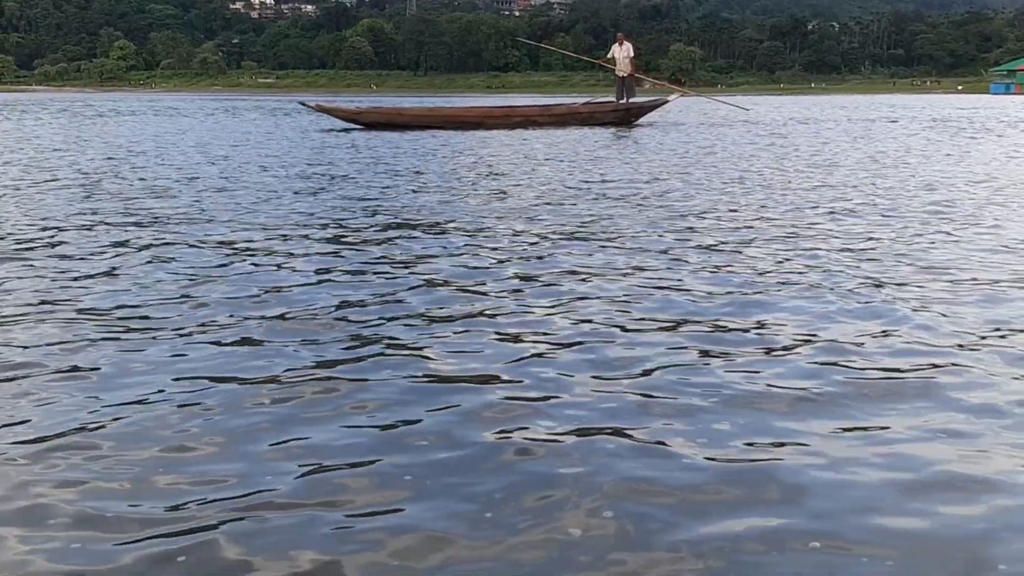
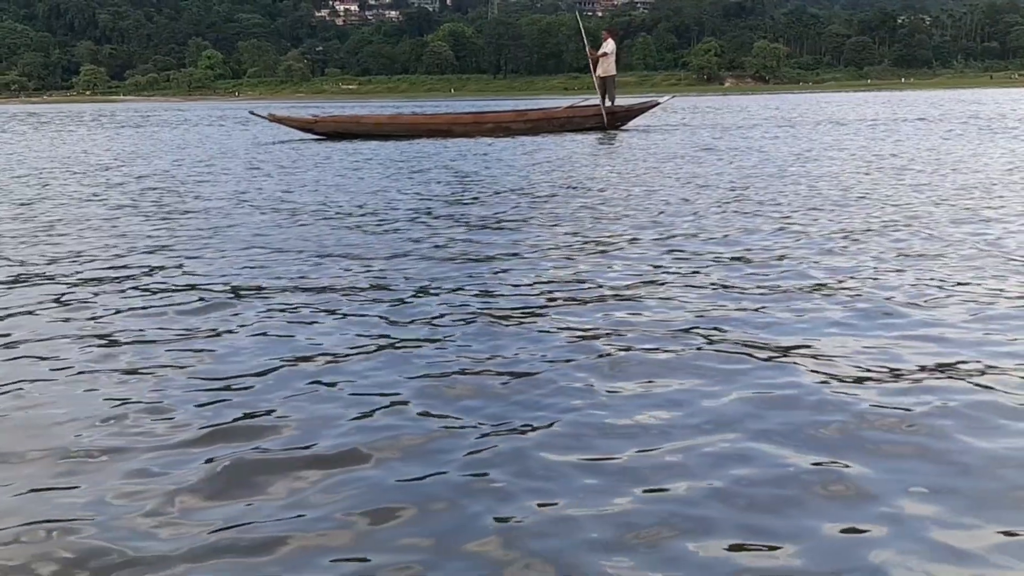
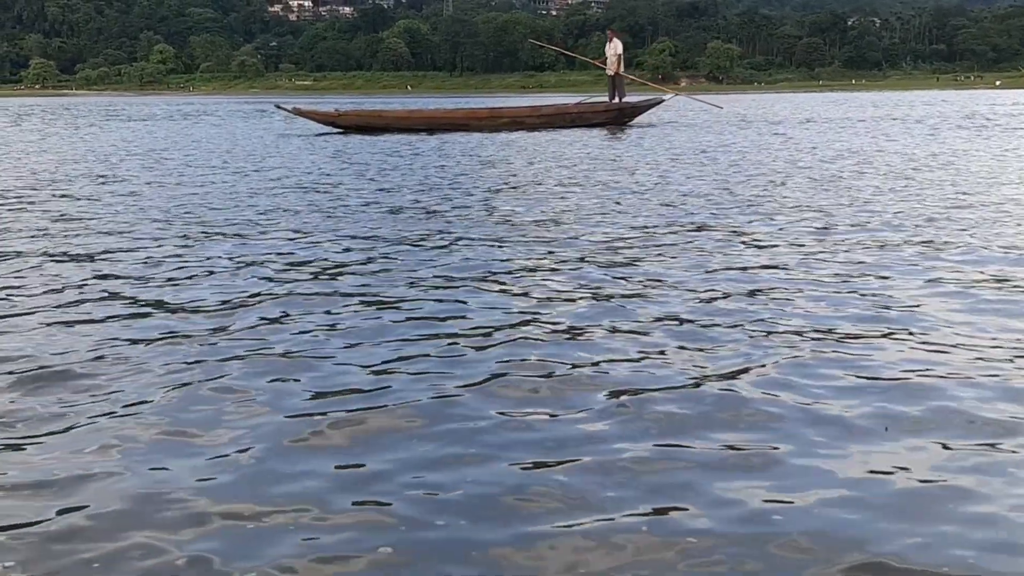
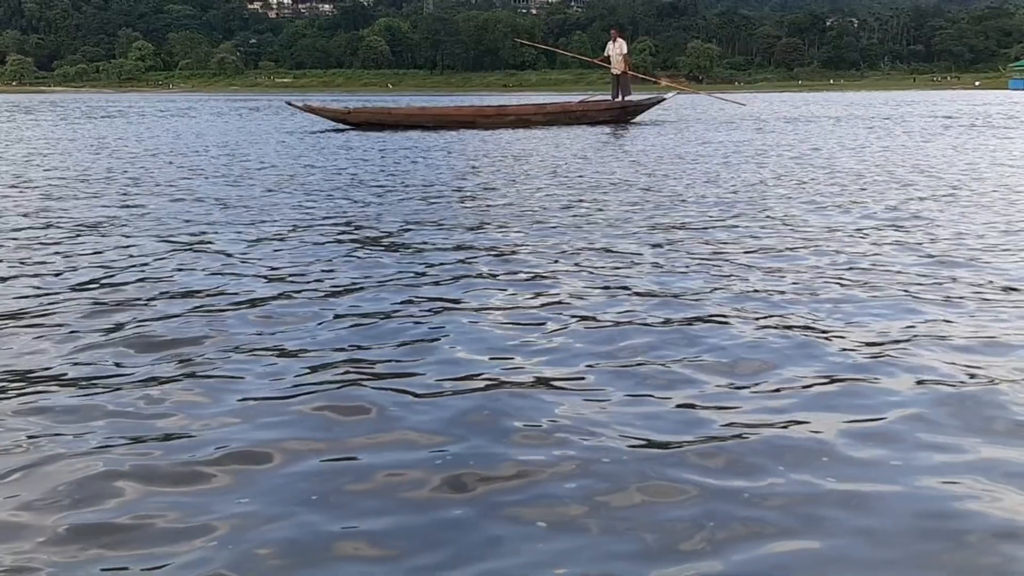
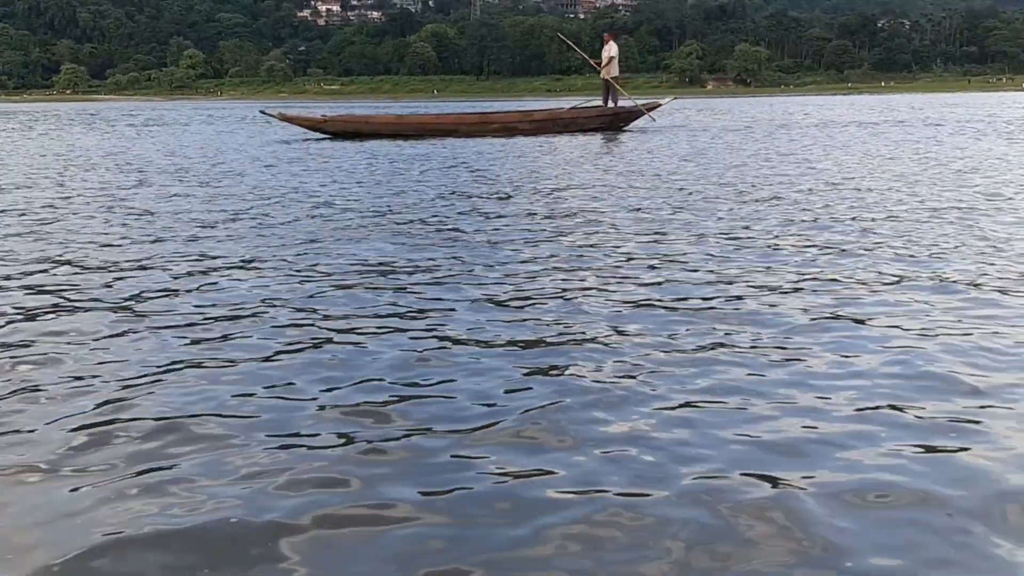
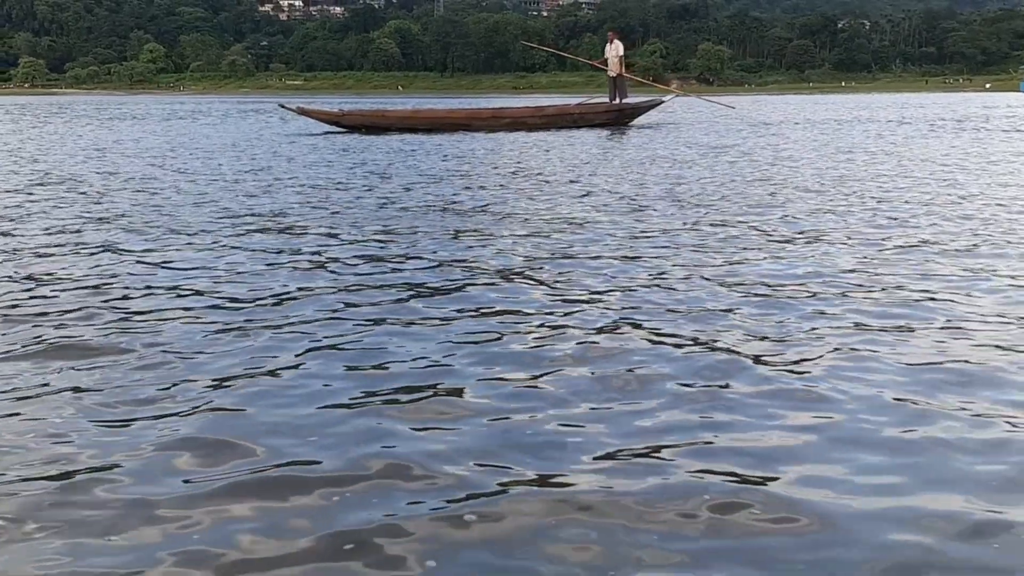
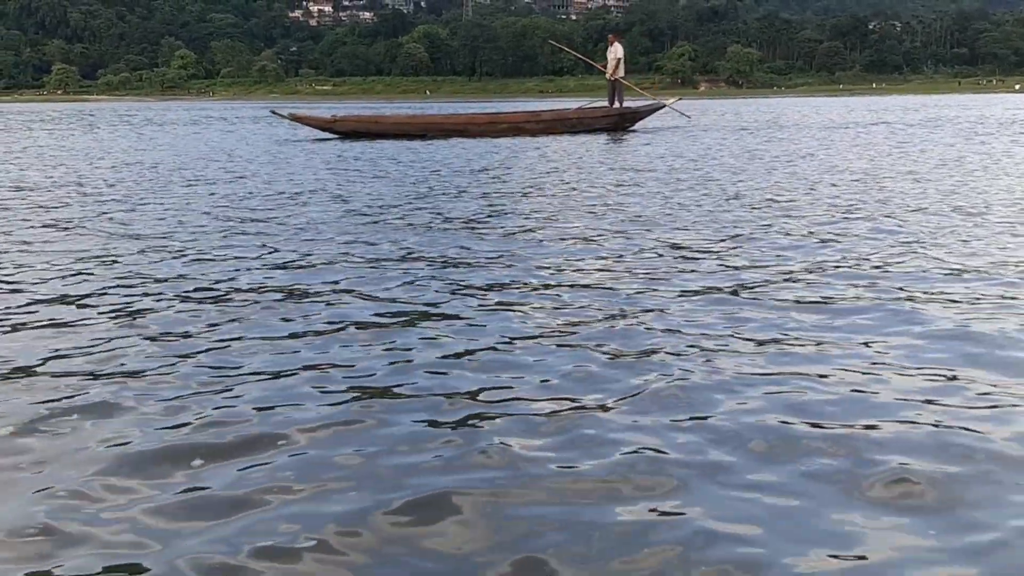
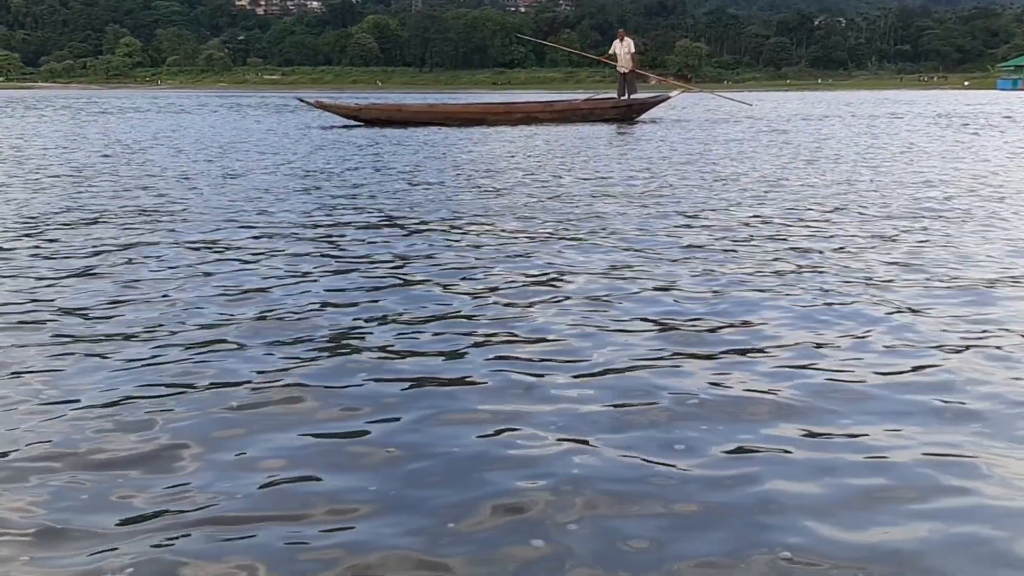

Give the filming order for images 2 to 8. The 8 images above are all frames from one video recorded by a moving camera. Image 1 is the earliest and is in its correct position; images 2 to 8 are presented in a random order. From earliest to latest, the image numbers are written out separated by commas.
8, 4, 6, 3, 7, 5, 2
